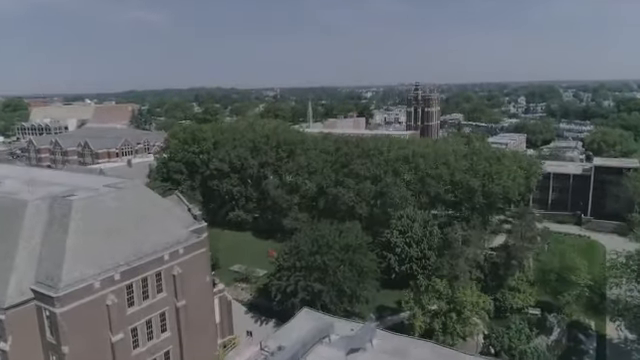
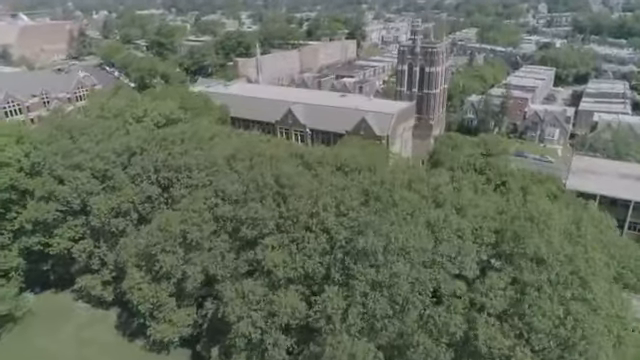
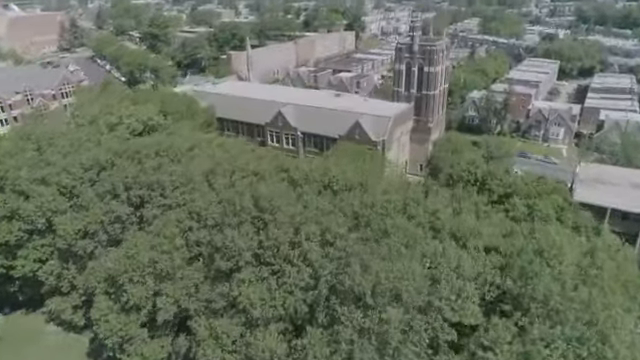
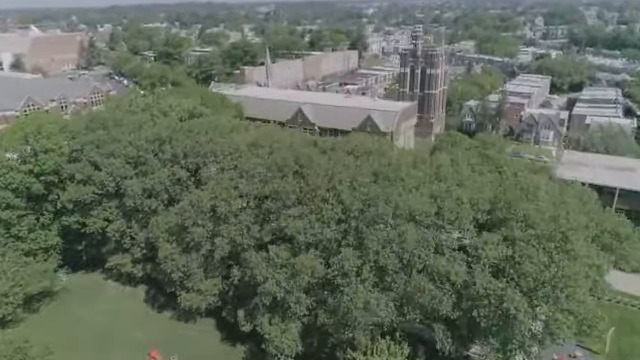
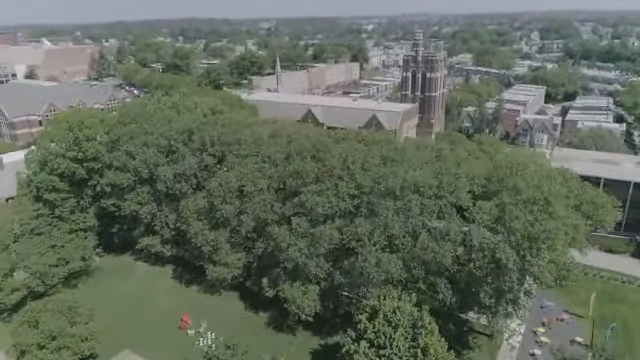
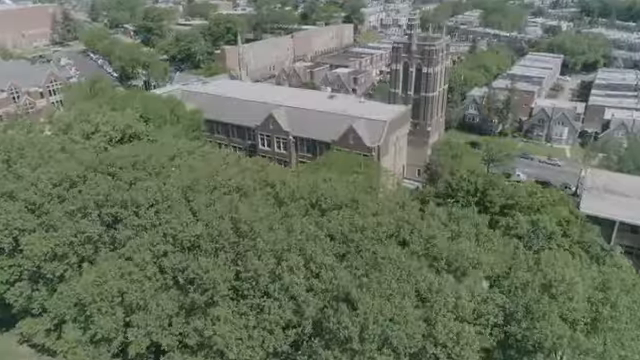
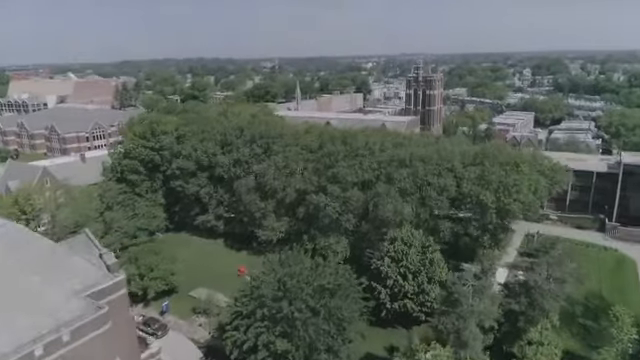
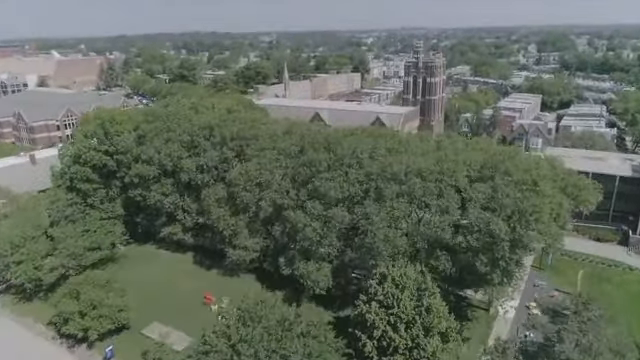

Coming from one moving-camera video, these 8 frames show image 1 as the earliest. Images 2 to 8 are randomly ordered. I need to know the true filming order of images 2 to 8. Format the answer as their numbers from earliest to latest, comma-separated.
7, 8, 5, 4, 2, 3, 6
